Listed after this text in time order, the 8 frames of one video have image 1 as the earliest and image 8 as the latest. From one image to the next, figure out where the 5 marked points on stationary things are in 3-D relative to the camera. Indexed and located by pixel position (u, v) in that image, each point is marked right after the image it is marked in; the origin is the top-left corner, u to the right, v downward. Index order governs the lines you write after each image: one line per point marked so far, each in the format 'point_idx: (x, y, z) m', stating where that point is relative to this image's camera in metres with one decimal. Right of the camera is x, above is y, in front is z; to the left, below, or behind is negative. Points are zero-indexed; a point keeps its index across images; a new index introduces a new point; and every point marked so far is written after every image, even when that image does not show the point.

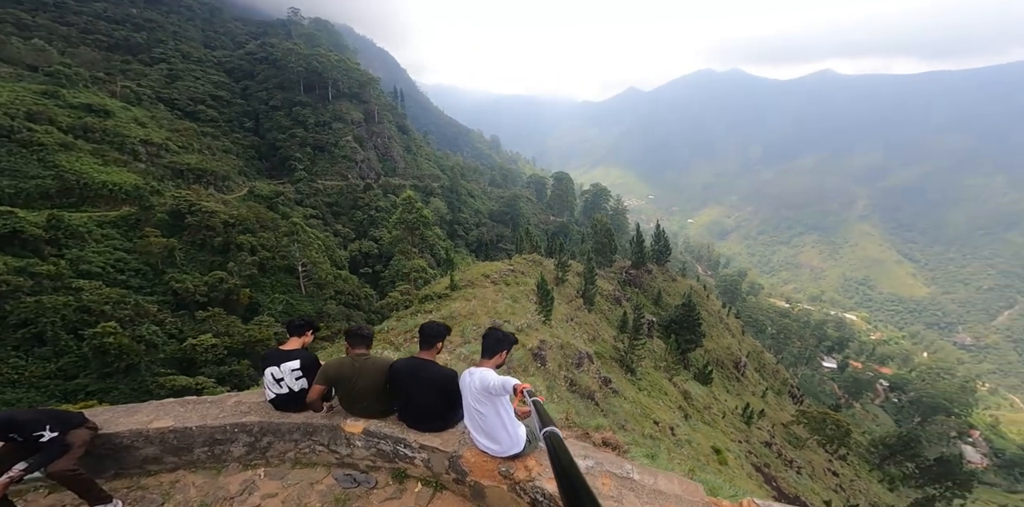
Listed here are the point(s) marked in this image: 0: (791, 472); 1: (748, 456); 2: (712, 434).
0: (+12.5, -10.0, +19.3) m
1: (+10.0, -8.5, +17.9) m
2: (+8.5, -7.5, +17.7) m
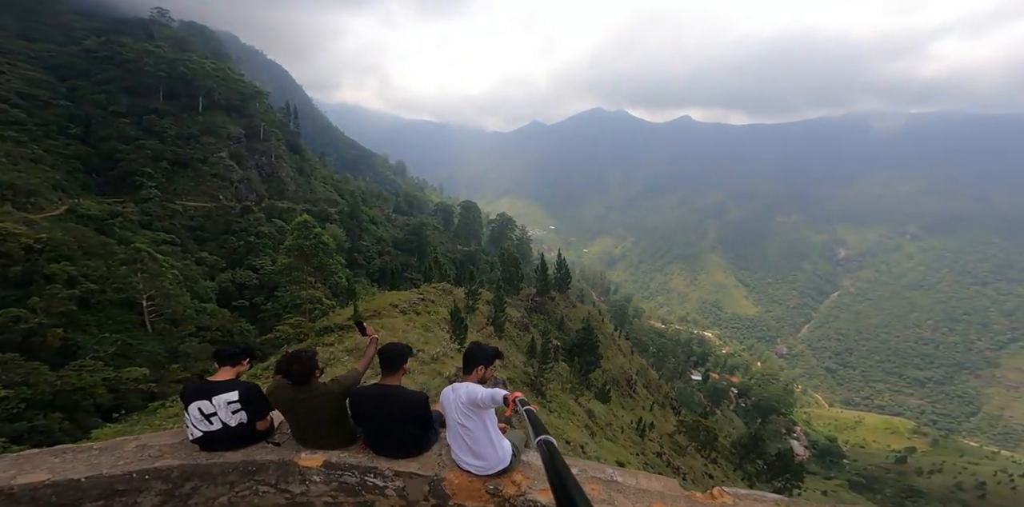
0: (+8.5, -11.1, +20.8) m
1: (+6.3, -9.6, +19.0) m
2: (+4.9, -8.6, +18.6) m
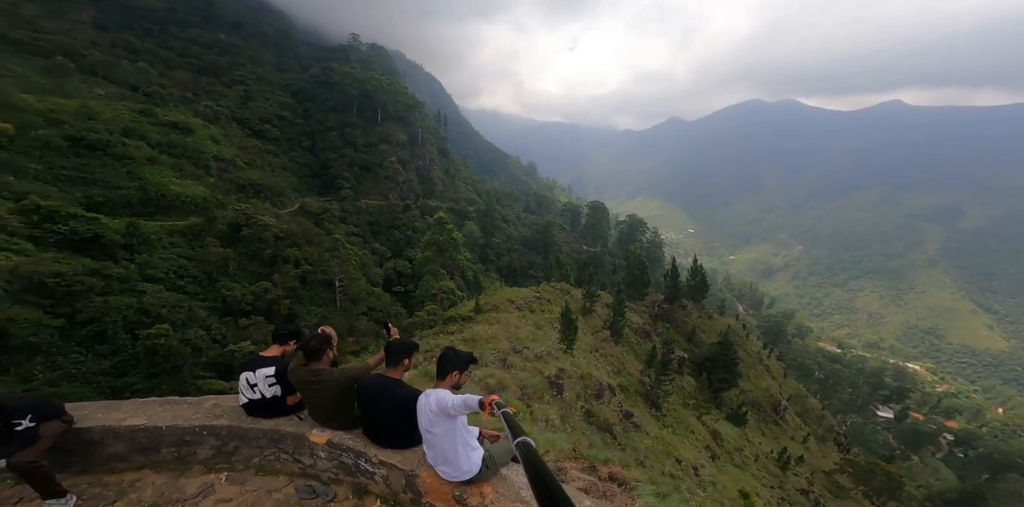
0: (+12.9, -11.5, +17.9) m
1: (+10.4, -9.9, +16.7) m
2: (+8.9, -8.9, +16.7) m
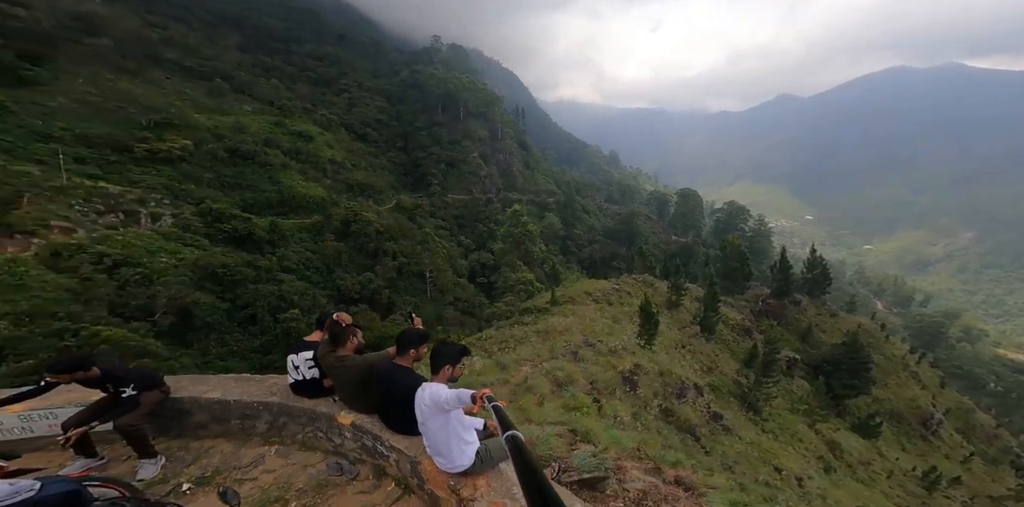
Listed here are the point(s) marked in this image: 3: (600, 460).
0: (+15.8, -11.2, +15.4) m
1: (+13.1, -9.6, +14.7) m
2: (+11.6, -8.5, +14.9) m
3: (+1.0, -2.4, +4.8) m
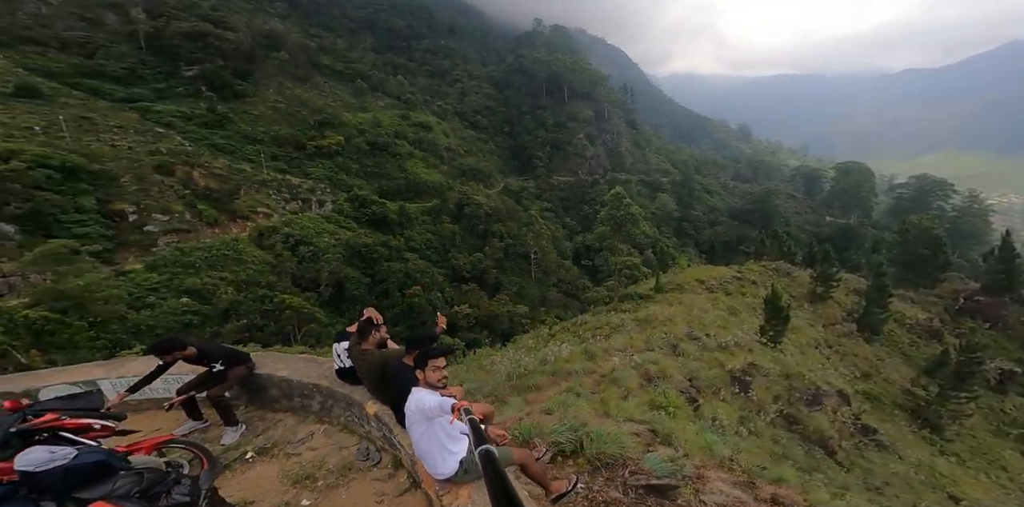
0: (+18.6, -10.8, +11.6) m
1: (+15.8, -9.3, +11.5) m
2: (+14.5, -8.2, +12.0) m
3: (+1.8, -2.3, +4.5) m
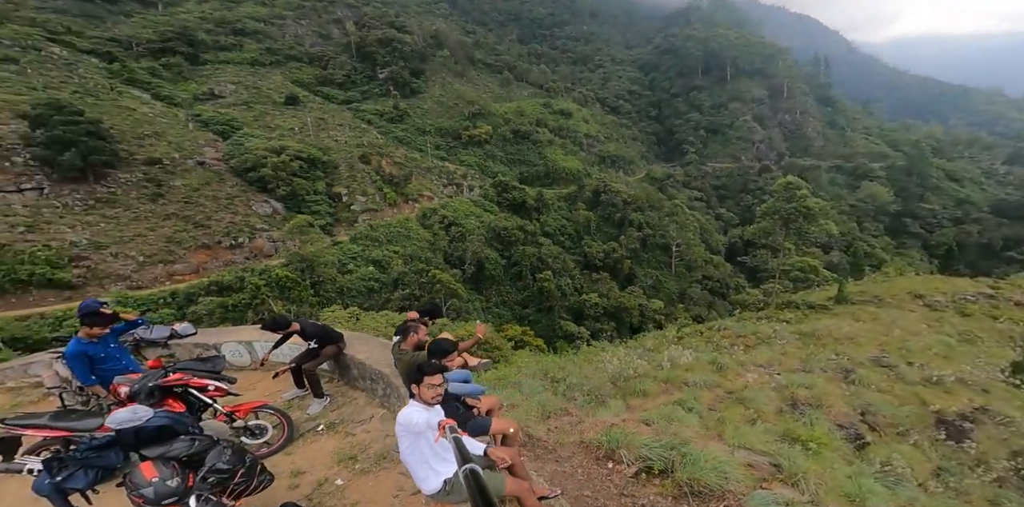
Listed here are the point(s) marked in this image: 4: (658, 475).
0: (+20.4, -11.6, +5.9) m
1: (+17.8, -9.9, +6.6) m
2: (+16.7, -8.7, +7.4) m
3: (+2.5, -2.3, +3.8) m
4: (+1.4, -2.1, +4.1) m
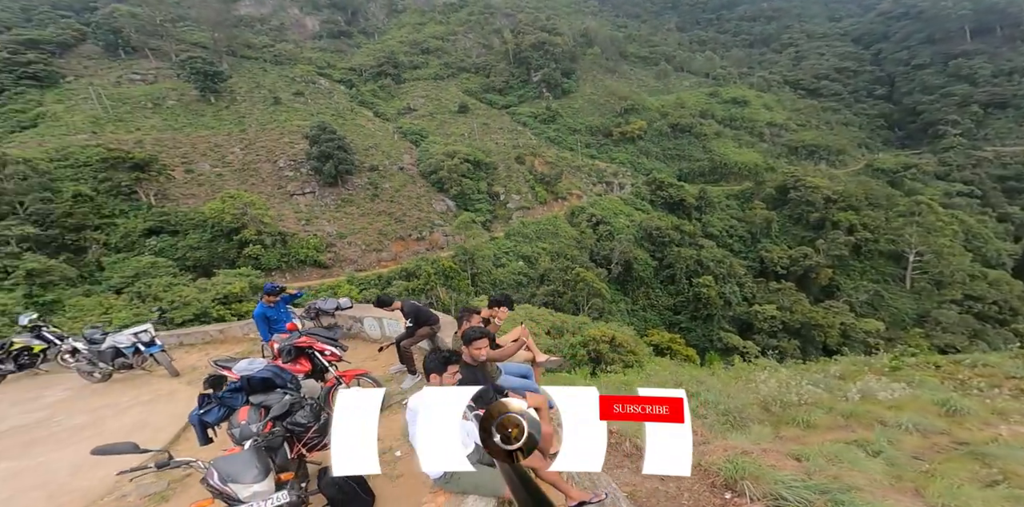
0: (+20.5, -12.1, -1.1) m
1: (+18.3, -10.4, +0.4) m
2: (+17.6, -9.2, +1.5) m
3: (+3.2, -2.4, +2.8) m
4: (+2.2, -2.2, +3.4) m
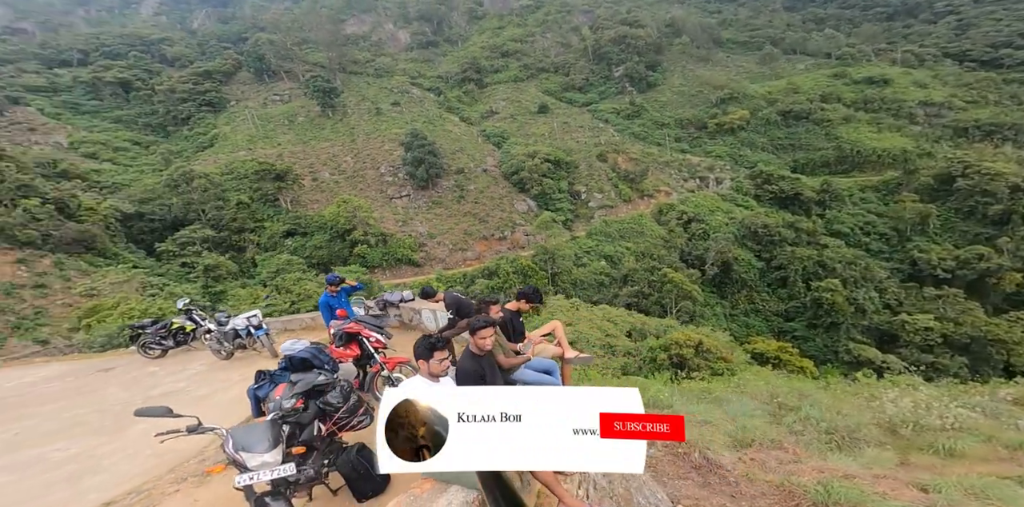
0: (+19.6, -12.1, -5.0) m
1: (+17.8, -10.3, -3.1) m
2: (+17.3, -9.1, -1.8) m
3: (+3.4, -2.4, +2.1) m
4: (+2.6, -2.1, +2.9) m
